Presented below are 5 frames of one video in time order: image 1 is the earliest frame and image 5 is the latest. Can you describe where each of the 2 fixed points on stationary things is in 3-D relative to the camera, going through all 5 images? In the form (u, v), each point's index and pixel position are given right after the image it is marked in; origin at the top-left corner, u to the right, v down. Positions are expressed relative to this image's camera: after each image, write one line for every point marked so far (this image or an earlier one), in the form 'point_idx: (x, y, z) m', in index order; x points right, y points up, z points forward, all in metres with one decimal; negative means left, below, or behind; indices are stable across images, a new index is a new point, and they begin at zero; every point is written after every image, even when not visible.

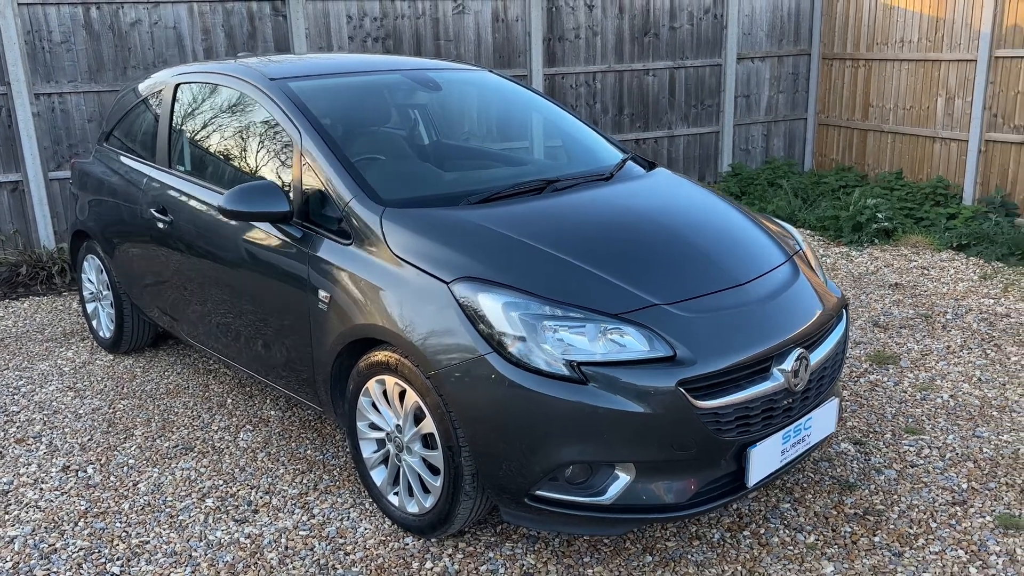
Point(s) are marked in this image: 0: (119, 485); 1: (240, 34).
0: (-1.5, -0.7, +3.3) m
1: (-2.1, +2.0, +6.7) m
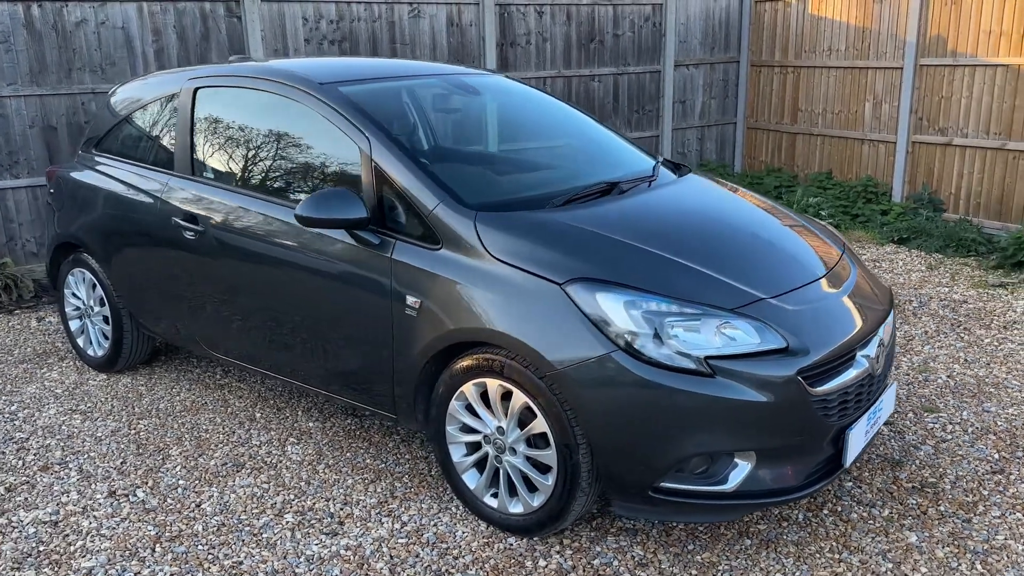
0: (-1.2, -0.8, +3.1) m
1: (-2.4, +1.9, +6.4) m
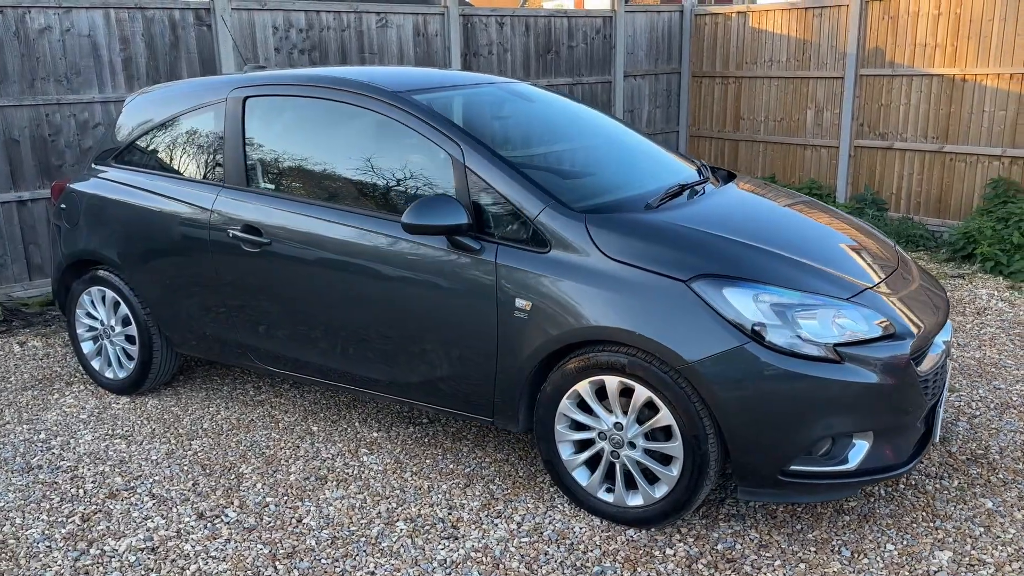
0: (-0.8, -0.8, +3.0) m
1: (-2.5, +1.8, +6.2) m
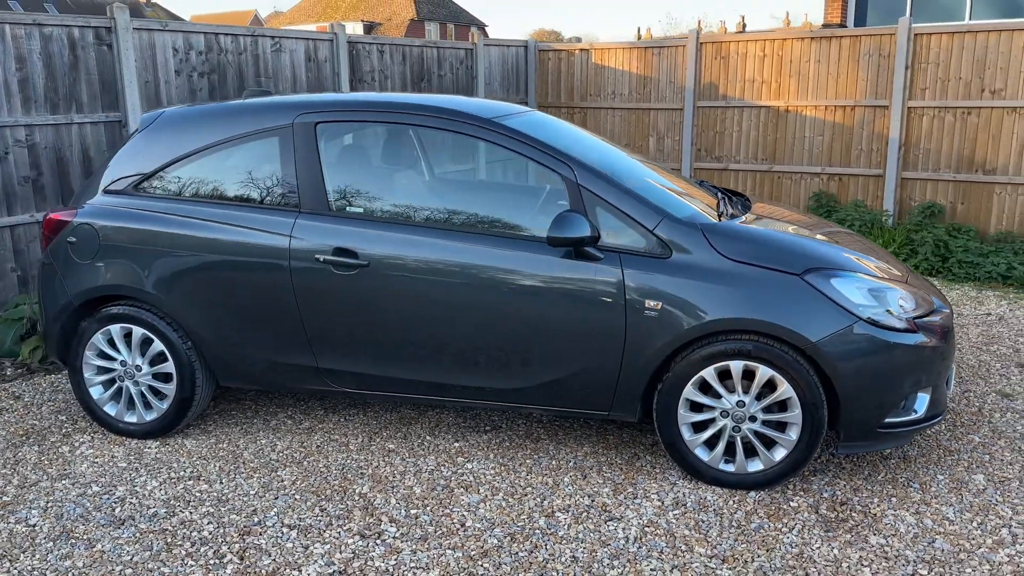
0: (-0.2, -0.9, +3.1) m
1: (-3.0, +1.5, +5.6) m
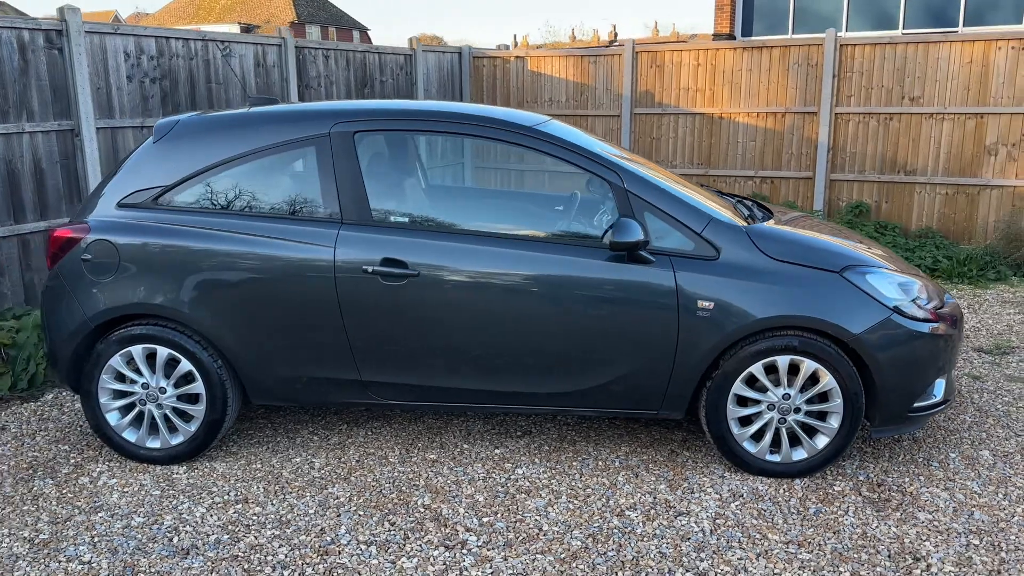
0: (+0.1, -0.9, +3.2) m
1: (-3.1, +1.3, +5.3) m
